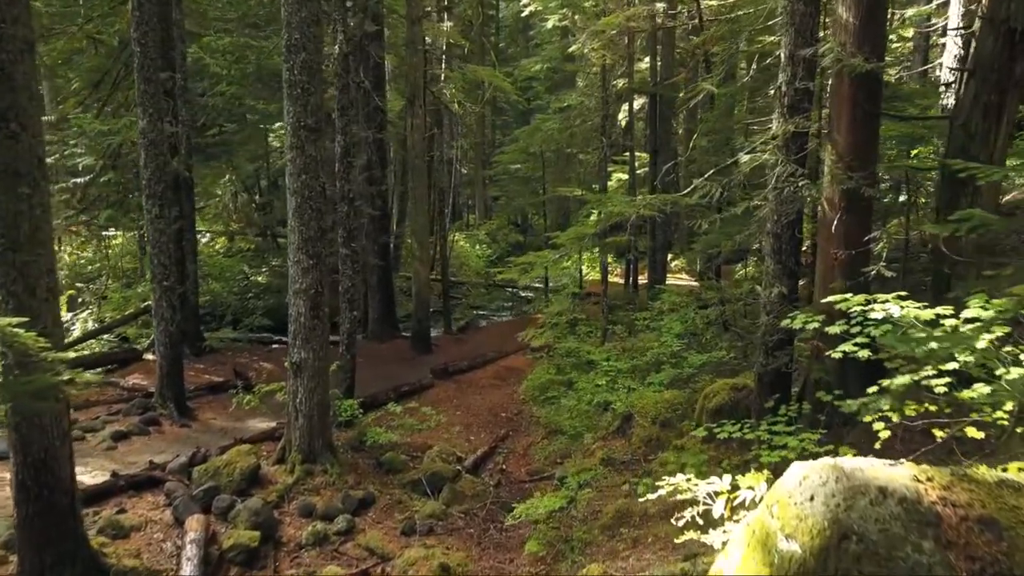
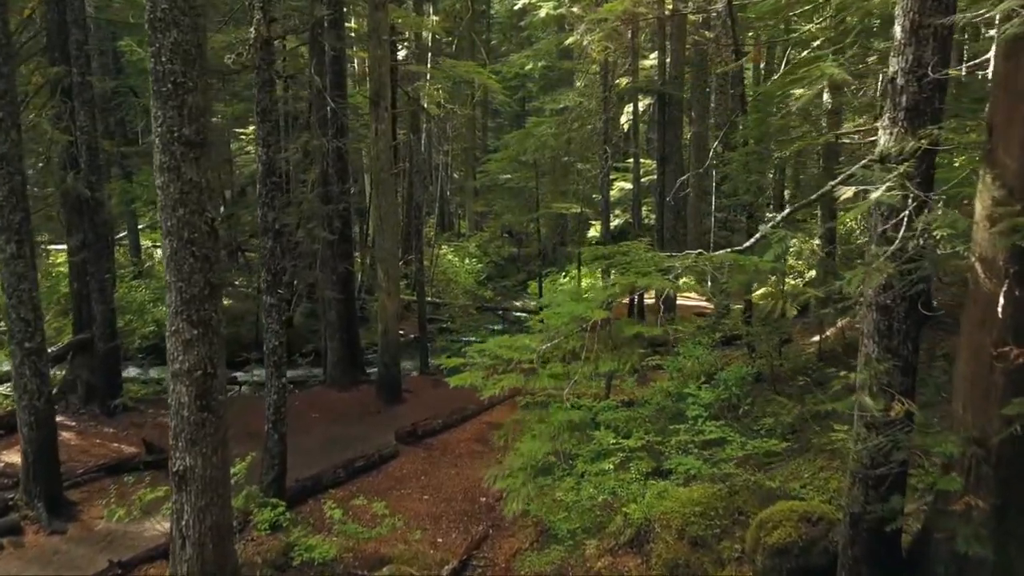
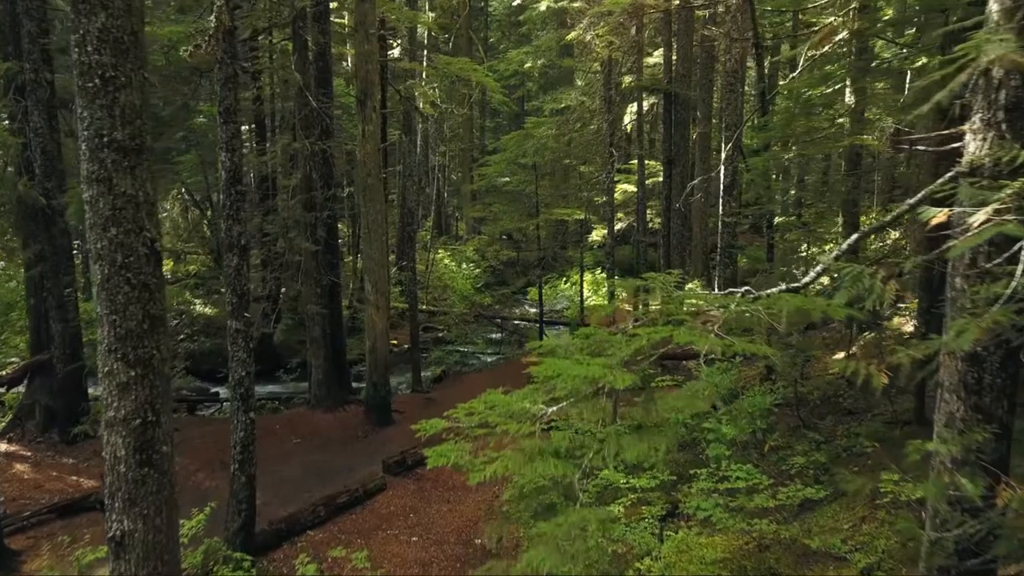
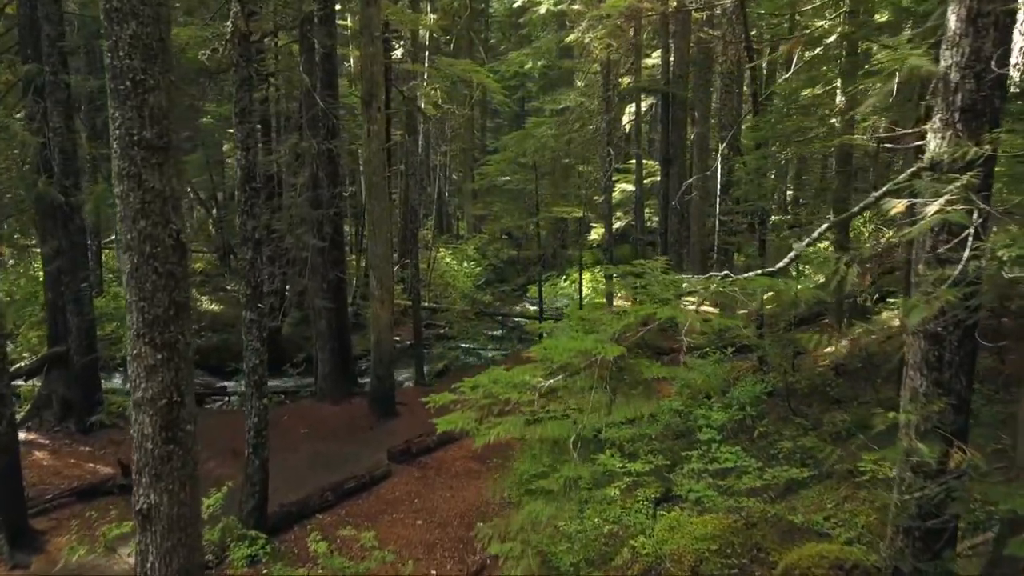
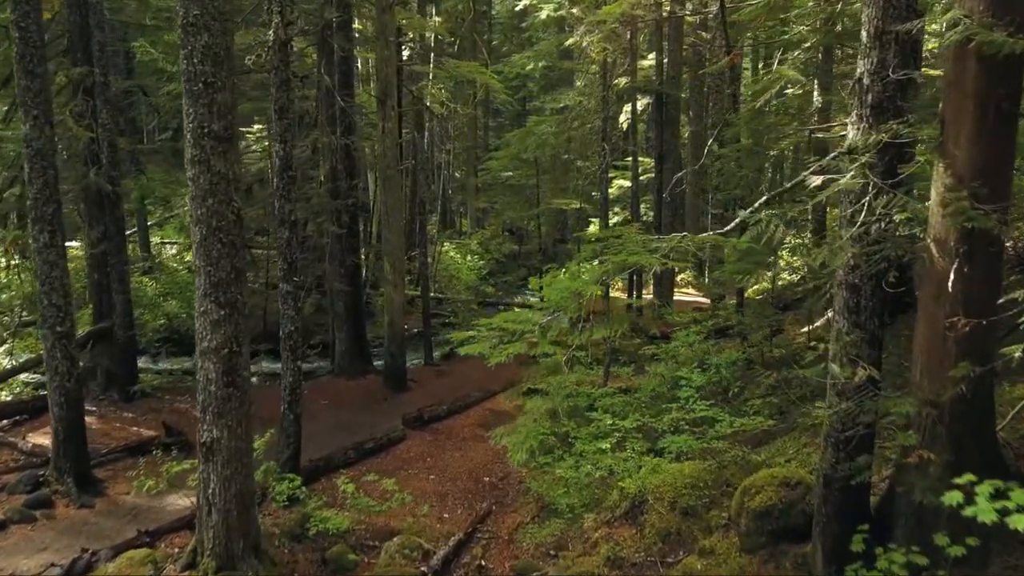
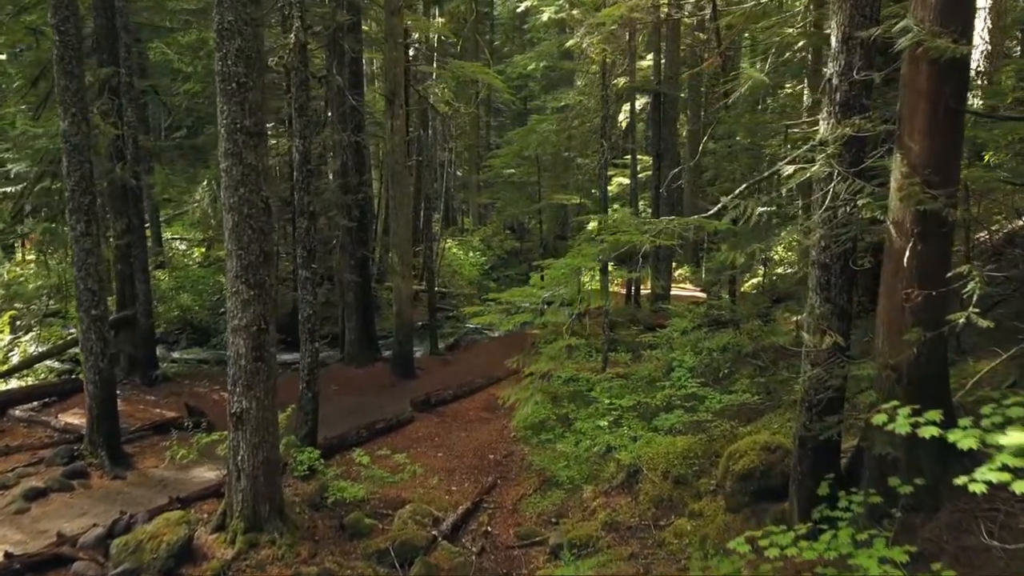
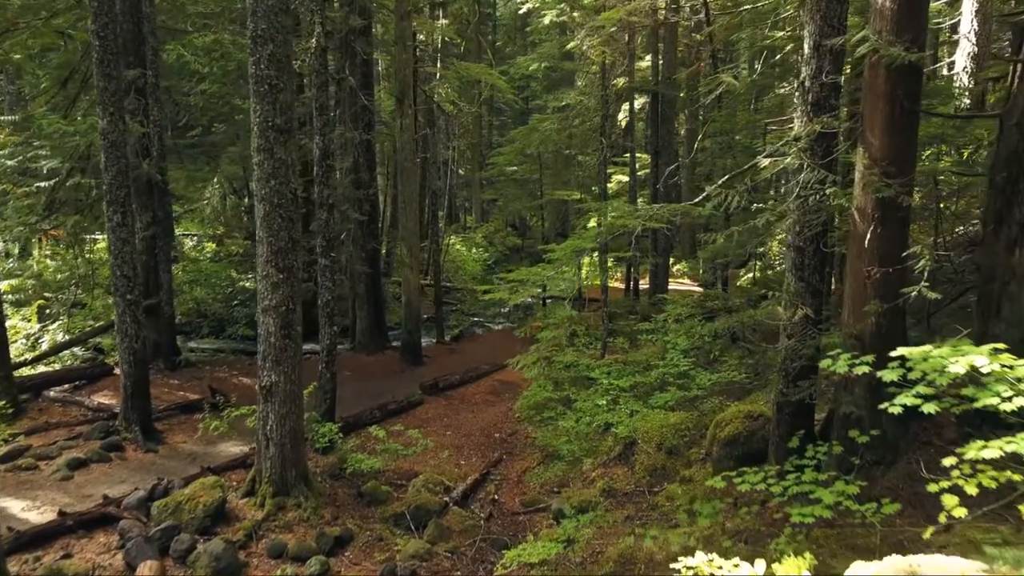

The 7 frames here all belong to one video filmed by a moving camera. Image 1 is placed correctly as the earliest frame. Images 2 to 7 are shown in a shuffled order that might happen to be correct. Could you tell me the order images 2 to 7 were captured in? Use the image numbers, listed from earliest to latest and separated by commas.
7, 6, 5, 2, 4, 3
